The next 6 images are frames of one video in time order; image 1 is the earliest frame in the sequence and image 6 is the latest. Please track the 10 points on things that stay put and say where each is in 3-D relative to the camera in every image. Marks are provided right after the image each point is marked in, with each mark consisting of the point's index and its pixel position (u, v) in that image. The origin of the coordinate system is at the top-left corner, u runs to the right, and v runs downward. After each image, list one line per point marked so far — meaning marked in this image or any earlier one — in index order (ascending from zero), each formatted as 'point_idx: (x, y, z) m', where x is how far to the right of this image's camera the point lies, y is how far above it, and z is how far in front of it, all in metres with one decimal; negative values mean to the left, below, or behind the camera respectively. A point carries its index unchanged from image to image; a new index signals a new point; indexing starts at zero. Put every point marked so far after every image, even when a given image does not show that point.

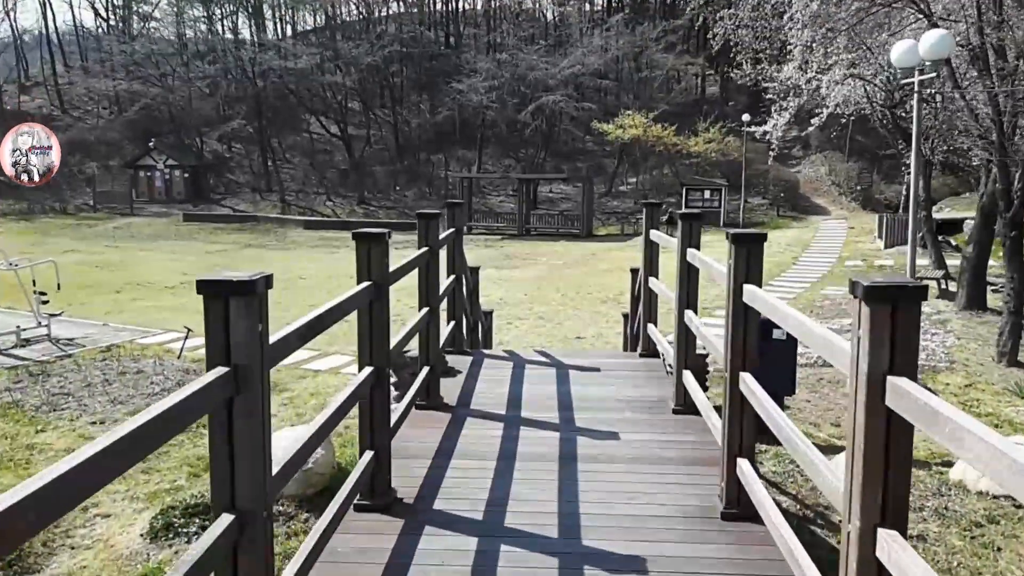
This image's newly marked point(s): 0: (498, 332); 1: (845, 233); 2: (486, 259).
0: (-0.2, -0.5, +9.4) m
1: (+7.6, +1.3, +18.7) m
2: (-0.5, +0.6, +16.5) m
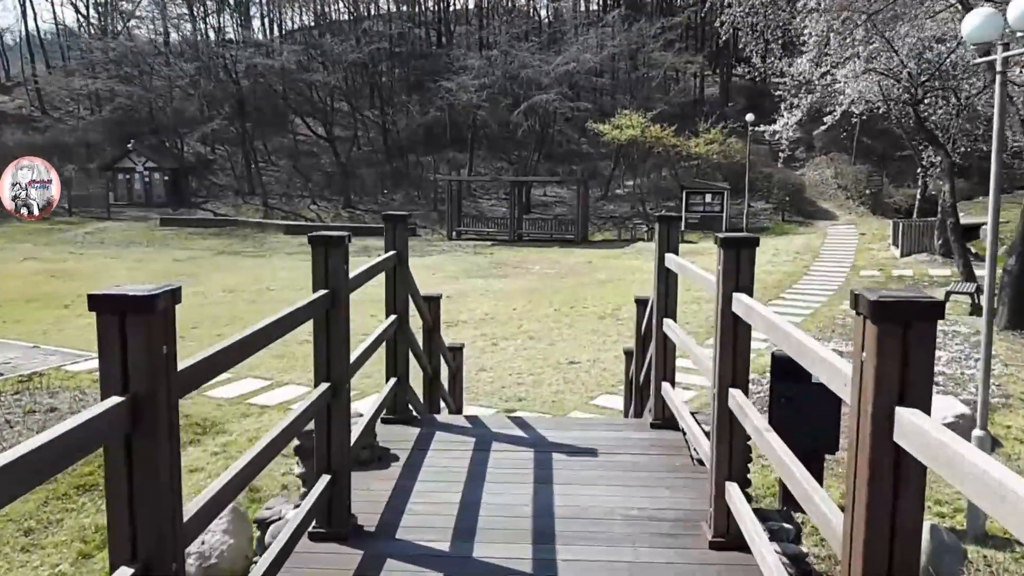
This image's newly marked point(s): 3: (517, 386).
0: (-0.3, -0.7, +8.3) m
1: (+7.4, +1.1, +17.6) m
2: (-0.7, +0.4, +15.4) m
3: (0.0, -0.9, +7.1) m
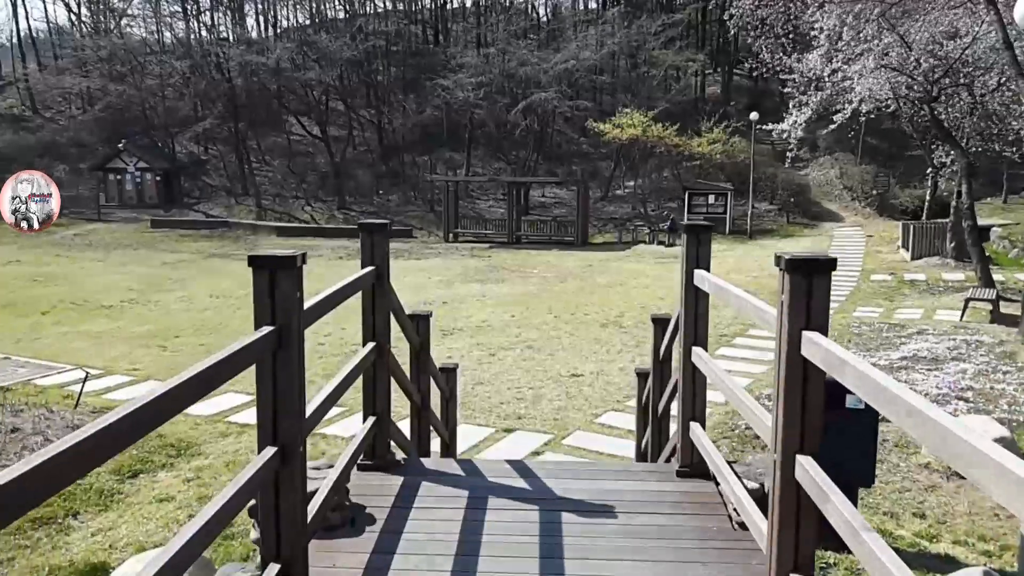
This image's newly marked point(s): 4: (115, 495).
0: (-0.3, -0.7, +7.8) m
1: (+7.3, +1.0, +17.2) m
2: (-0.8, +0.3, +14.9) m
3: (0.0, -0.9, +6.7) m
4: (-2.4, -1.3, +5.0) m
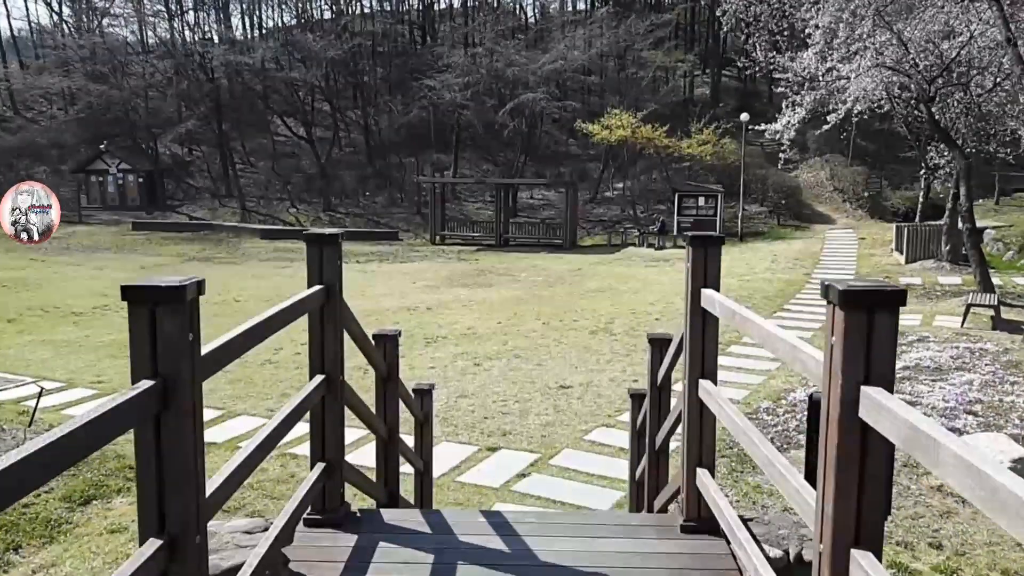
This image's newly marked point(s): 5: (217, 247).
0: (-0.5, -0.8, +7.4) m
1: (+7.1, +0.9, +16.9) m
2: (-1.0, +0.3, +14.6) m
3: (-0.1, -1.0, +6.3) m
4: (-2.5, -1.3, +4.6) m
5: (-6.9, +1.0, +19.2) m
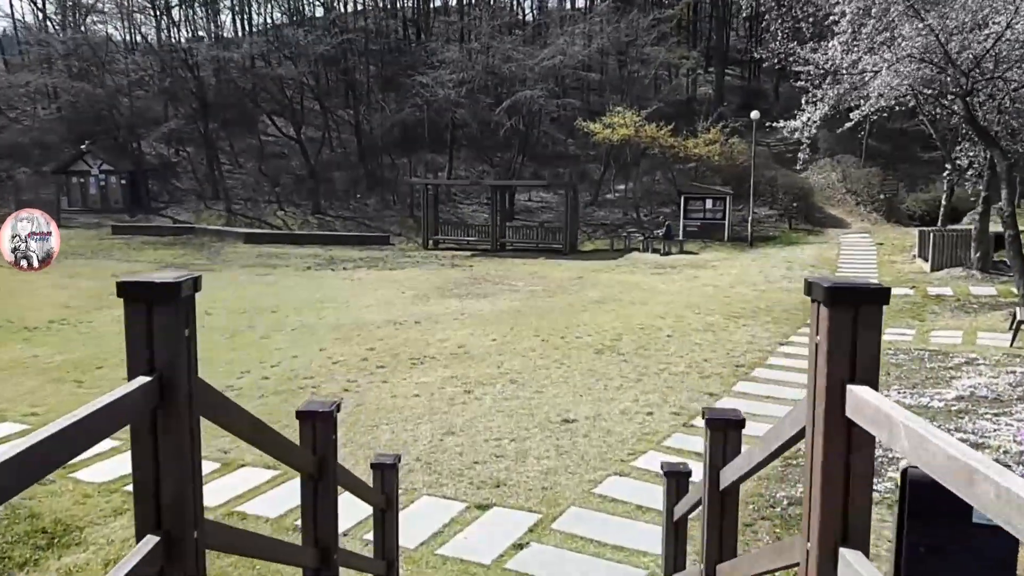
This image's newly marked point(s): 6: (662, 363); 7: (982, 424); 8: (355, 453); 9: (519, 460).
0: (-0.5, -0.9, +6.5) m
1: (+7.0, +0.8, +16.0) m
2: (-1.1, +0.1, +13.6) m
3: (-0.1, -1.1, +5.3) m
4: (-2.5, -1.5, +3.6) m
5: (-6.9, +0.8, +18.2) m
6: (+1.4, -0.7, +7.9) m
7: (+3.3, -0.9, +5.7) m
8: (-1.1, -1.1, +5.6) m
9: (0.0, -1.1, +5.4) m
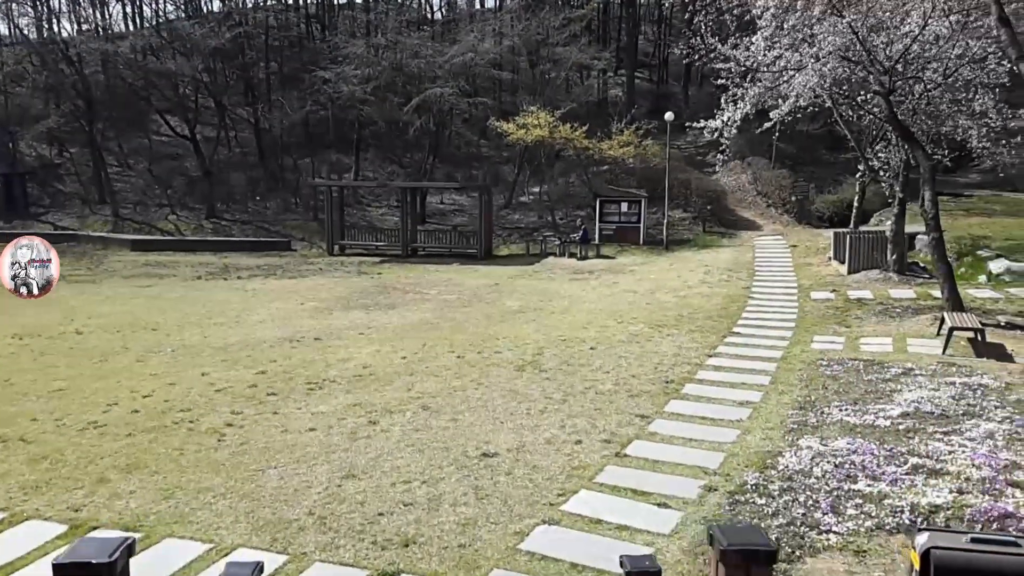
0: (-1.1, -1.1, +5.6) m
1: (+5.4, +0.7, +15.9) m
2: (-2.4, 0.0, +12.7) m
3: (-0.6, -1.2, +4.6) m
4: (-2.8, -1.6, +2.6) m
5: (-8.8, +0.5, +16.6) m
6: (+0.7, -0.8, +7.3) m
7: (+2.7, -1.0, +5.3) m
8: (-1.6, -1.2, +4.7) m
9: (-0.4, -1.2, +4.6) m
